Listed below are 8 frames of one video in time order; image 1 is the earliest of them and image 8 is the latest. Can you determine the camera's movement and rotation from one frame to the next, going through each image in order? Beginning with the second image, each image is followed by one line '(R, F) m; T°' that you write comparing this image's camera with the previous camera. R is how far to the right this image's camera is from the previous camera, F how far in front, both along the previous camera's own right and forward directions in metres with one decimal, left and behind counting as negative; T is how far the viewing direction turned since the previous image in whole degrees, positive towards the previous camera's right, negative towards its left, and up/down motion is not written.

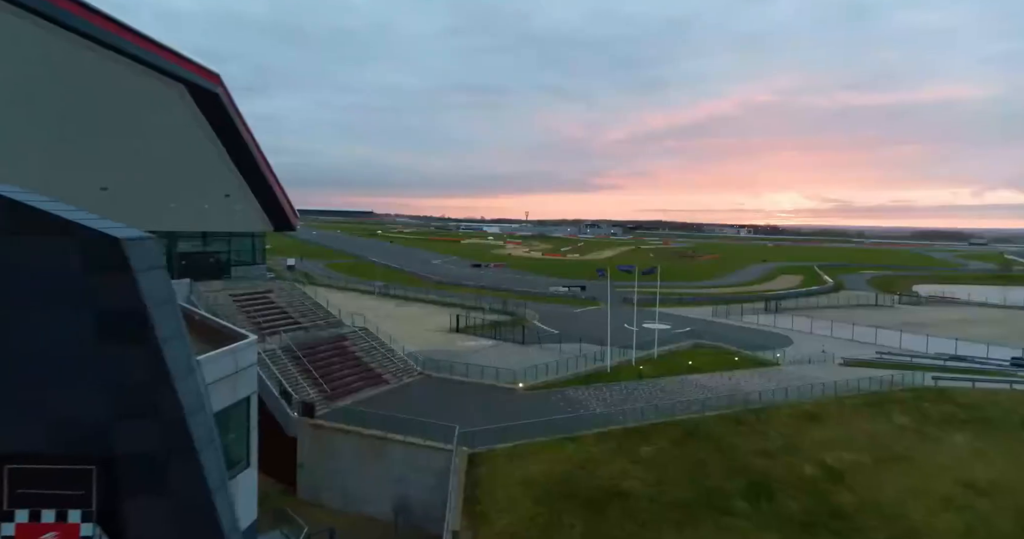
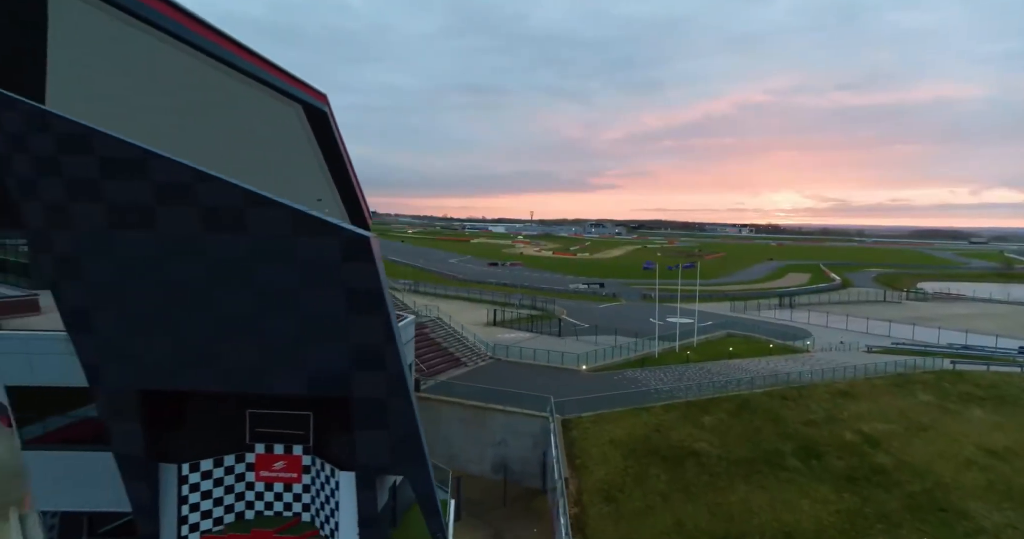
(-3.0, -2.7) m; 0°
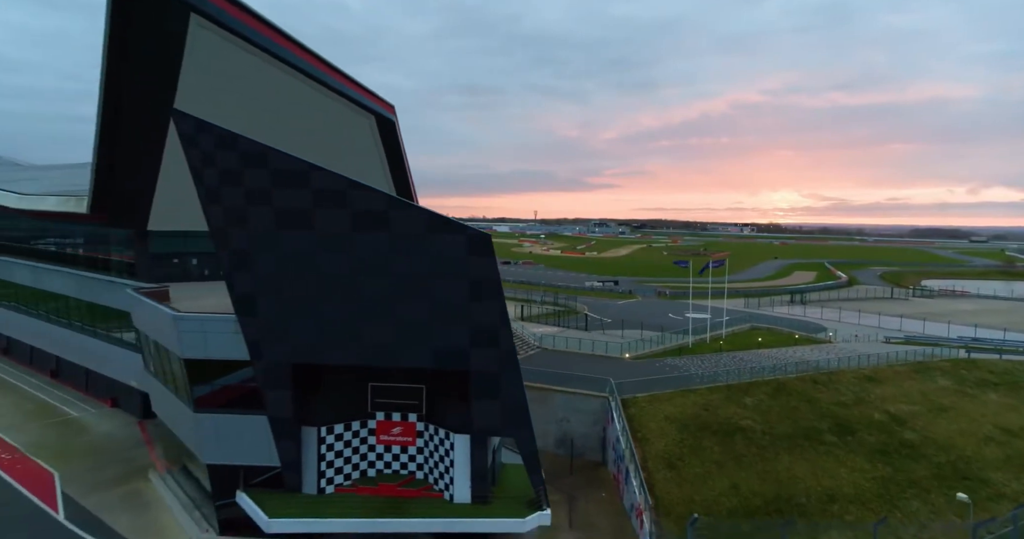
(-2.3, -2.0) m; 0°
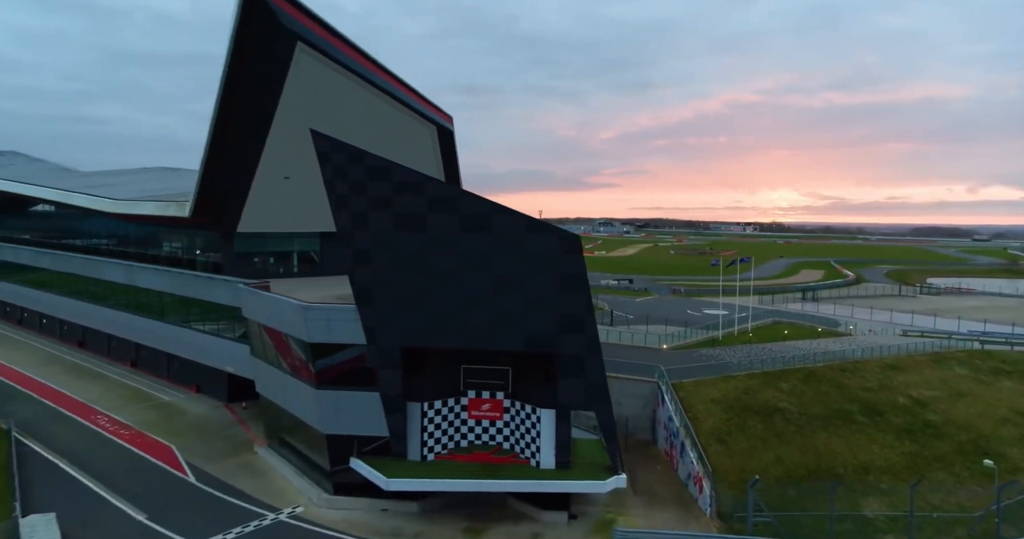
(-2.3, -2.1) m; 0°
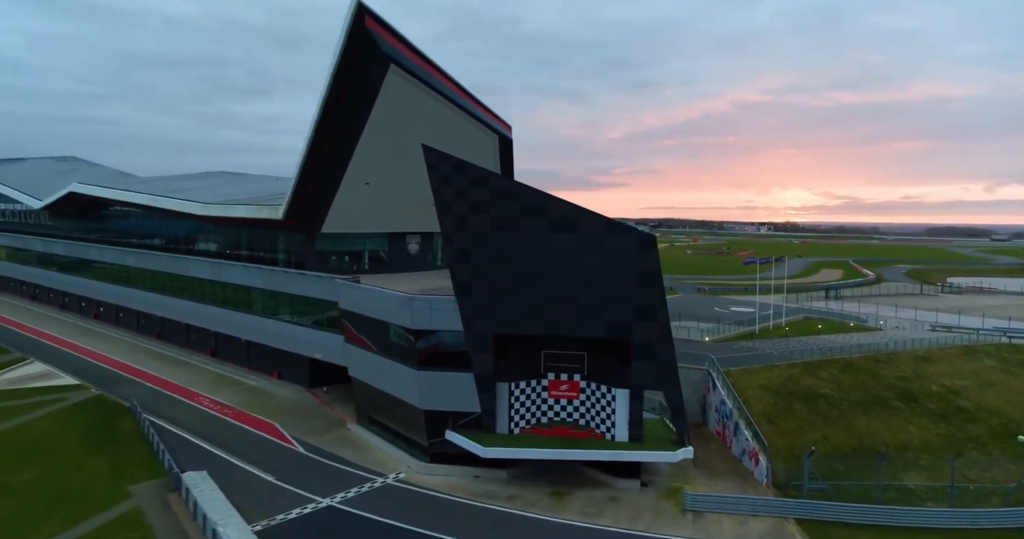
(-2.2, -2.2) m; -1°
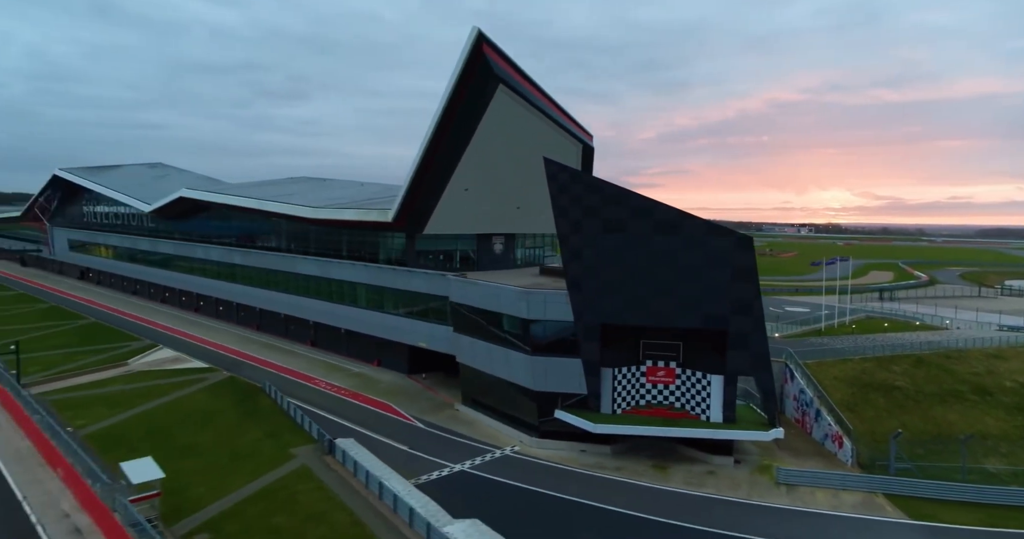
(-2.7, -2.3) m; -3°
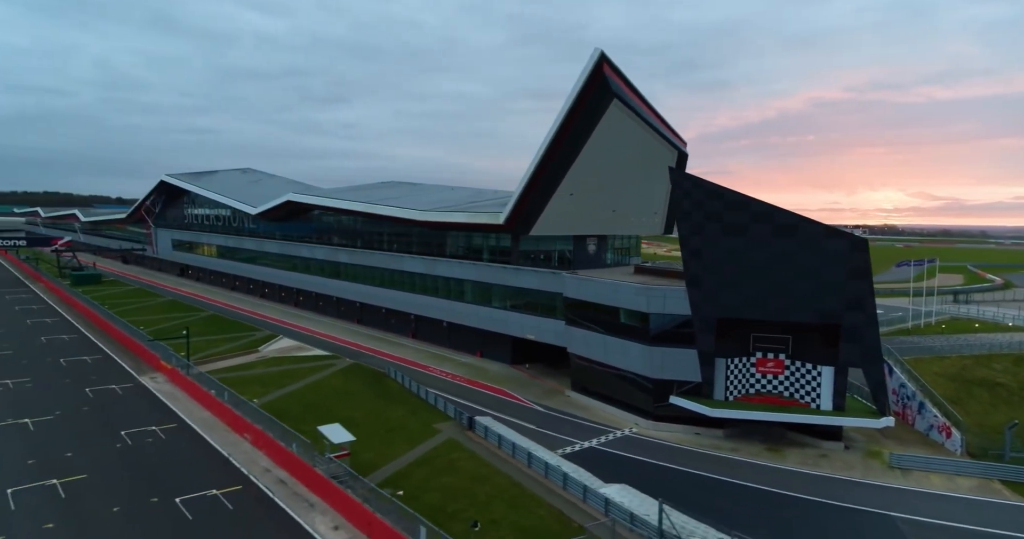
(-3.3, -2.3) m; -4°
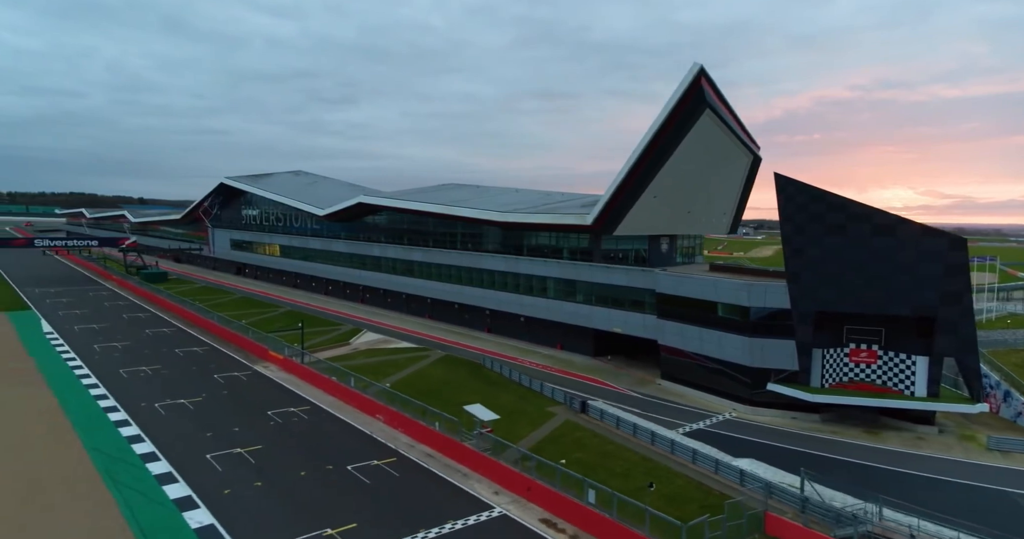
(-4.2, -1.8) m; -1°
